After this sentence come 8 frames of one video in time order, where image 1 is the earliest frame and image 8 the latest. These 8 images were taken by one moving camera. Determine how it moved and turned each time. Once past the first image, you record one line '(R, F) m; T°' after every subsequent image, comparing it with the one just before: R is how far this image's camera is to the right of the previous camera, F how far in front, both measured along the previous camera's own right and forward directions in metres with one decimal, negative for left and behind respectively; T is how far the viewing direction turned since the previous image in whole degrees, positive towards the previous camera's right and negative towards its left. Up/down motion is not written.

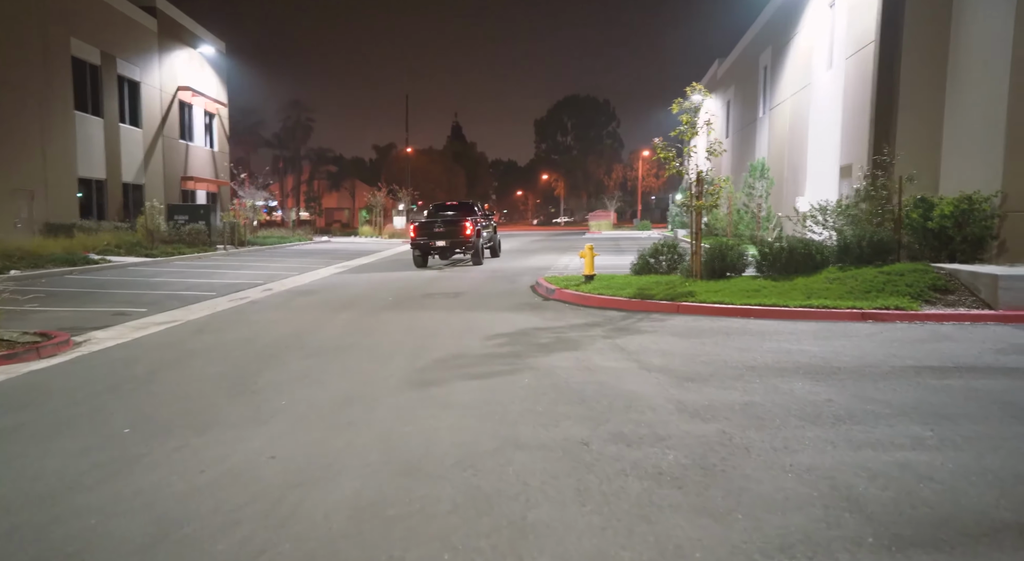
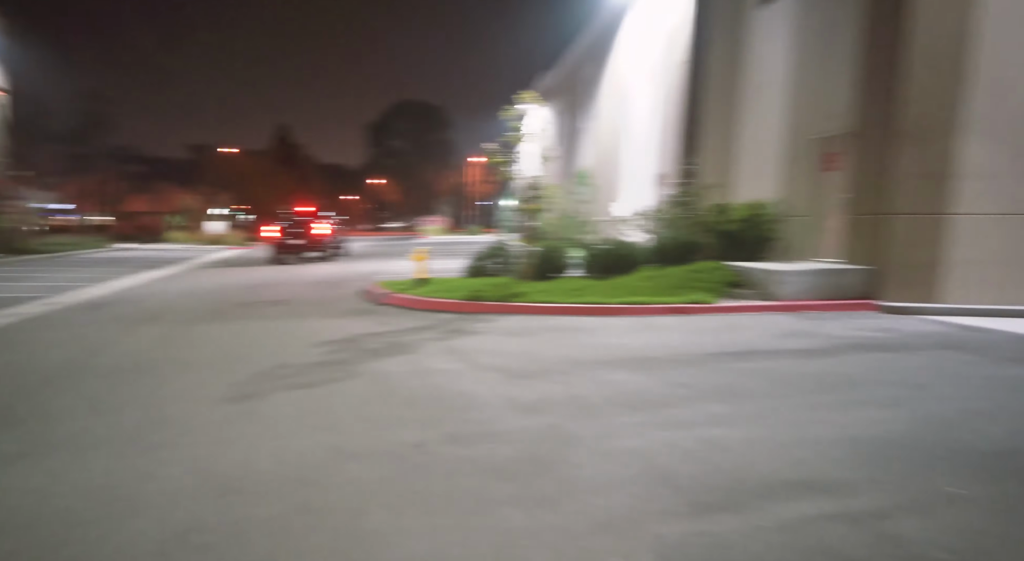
(0.0, 0.0) m; +16°
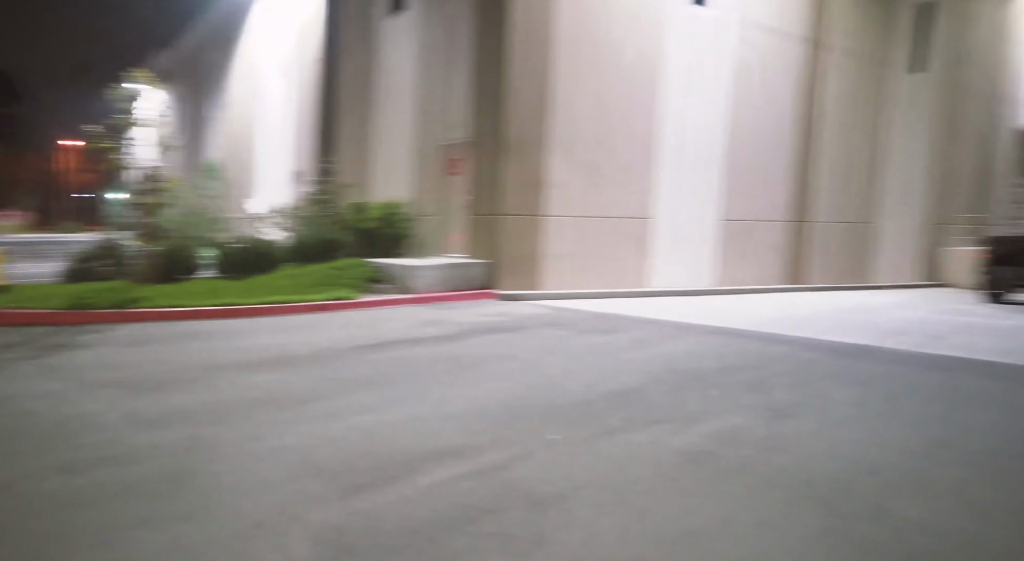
(-0.1, -0.1) m; +34°
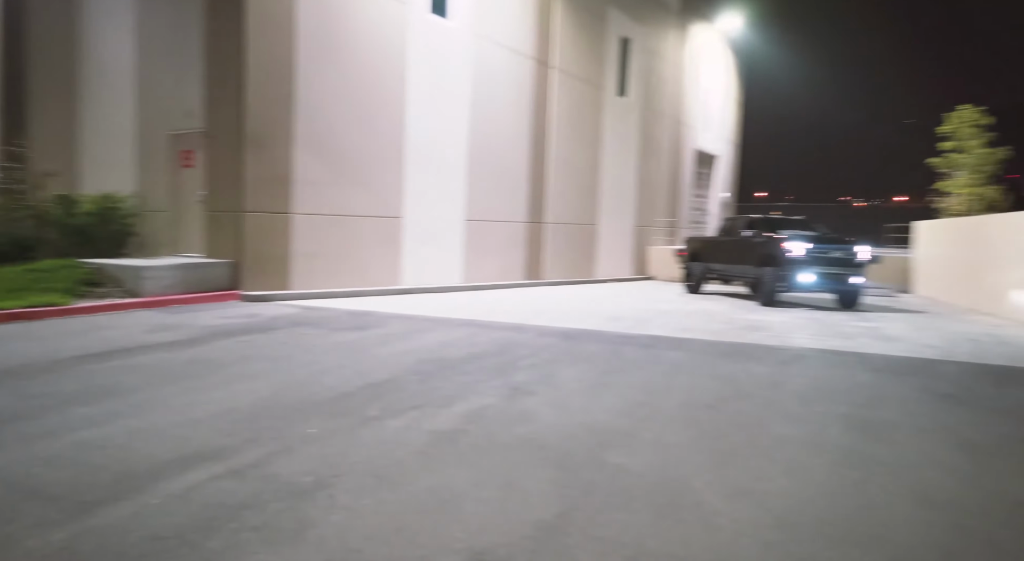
(0.0, -0.3) m; +23°
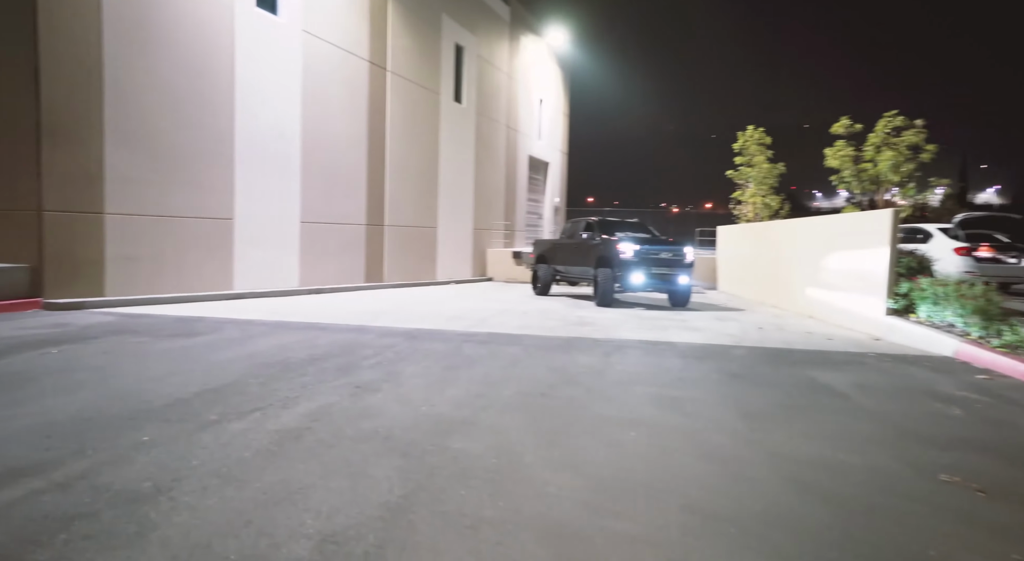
(0.0, -0.4) m; +15°
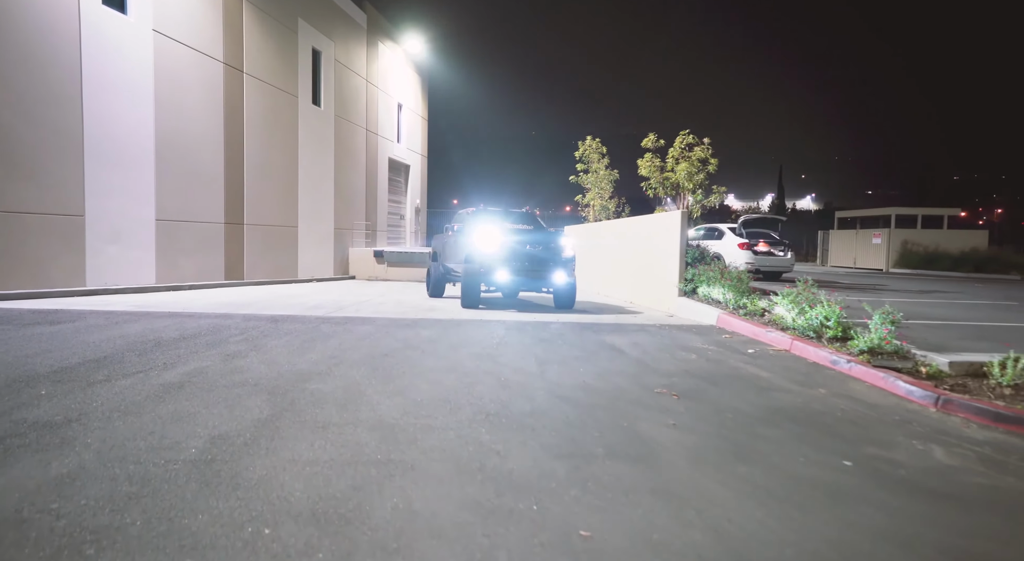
(+0.2, -1.6) m; +12°
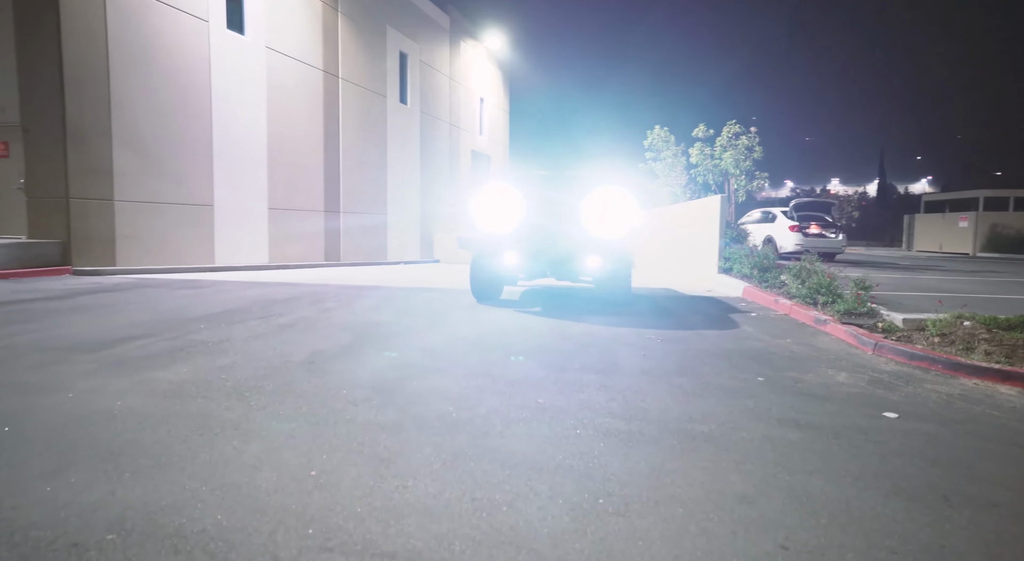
(+0.8, -1.6) m; -8°
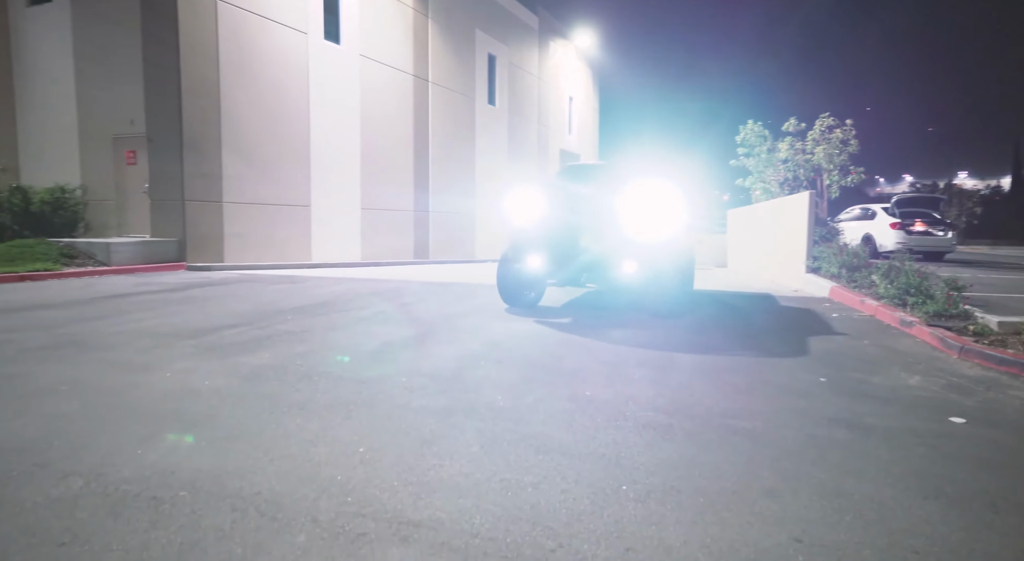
(+0.3, -0.2) m; -9°
